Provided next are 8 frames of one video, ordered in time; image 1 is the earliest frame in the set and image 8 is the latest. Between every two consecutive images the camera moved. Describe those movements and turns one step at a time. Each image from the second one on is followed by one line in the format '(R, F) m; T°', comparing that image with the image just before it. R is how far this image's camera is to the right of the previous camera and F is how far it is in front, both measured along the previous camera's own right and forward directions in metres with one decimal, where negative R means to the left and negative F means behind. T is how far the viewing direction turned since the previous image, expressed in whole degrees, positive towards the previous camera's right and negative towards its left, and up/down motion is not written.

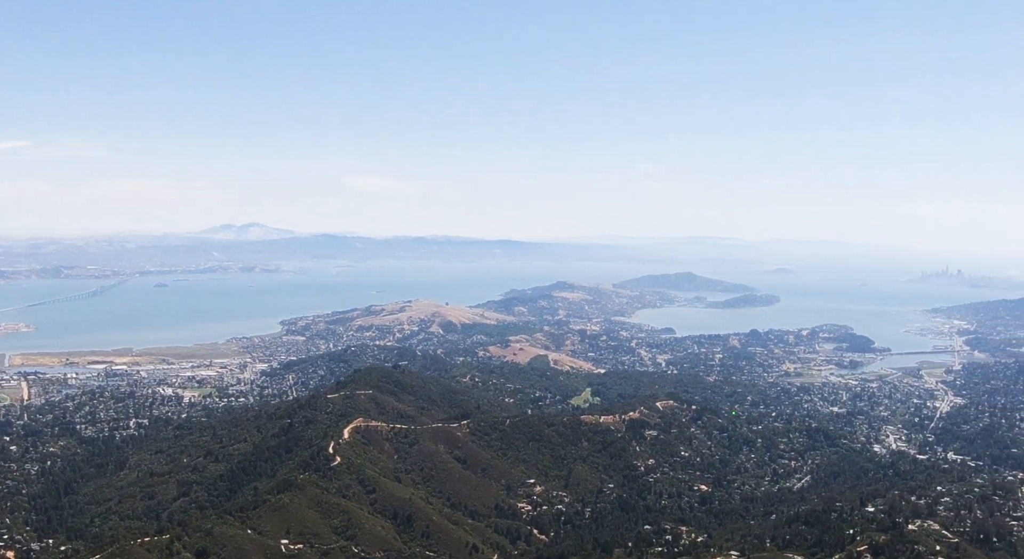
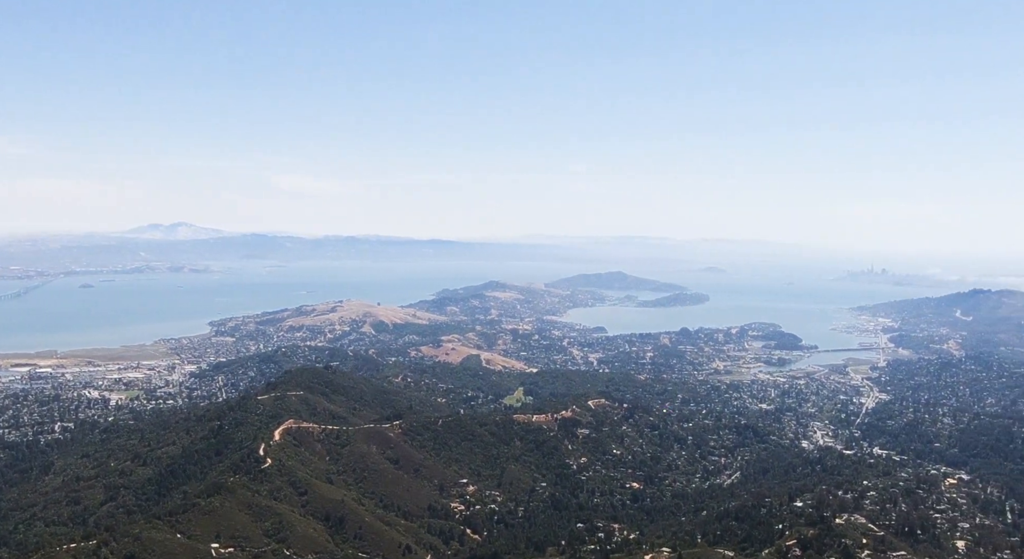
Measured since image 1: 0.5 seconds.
(-0.2, +1.0) m; +4°
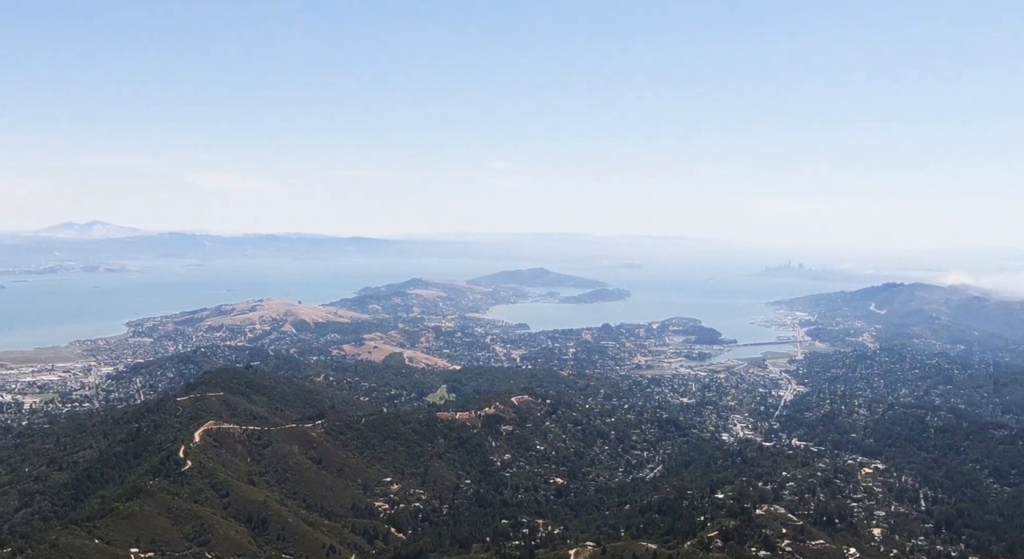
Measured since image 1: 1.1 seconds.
(-0.1, +1.4) m; +5°
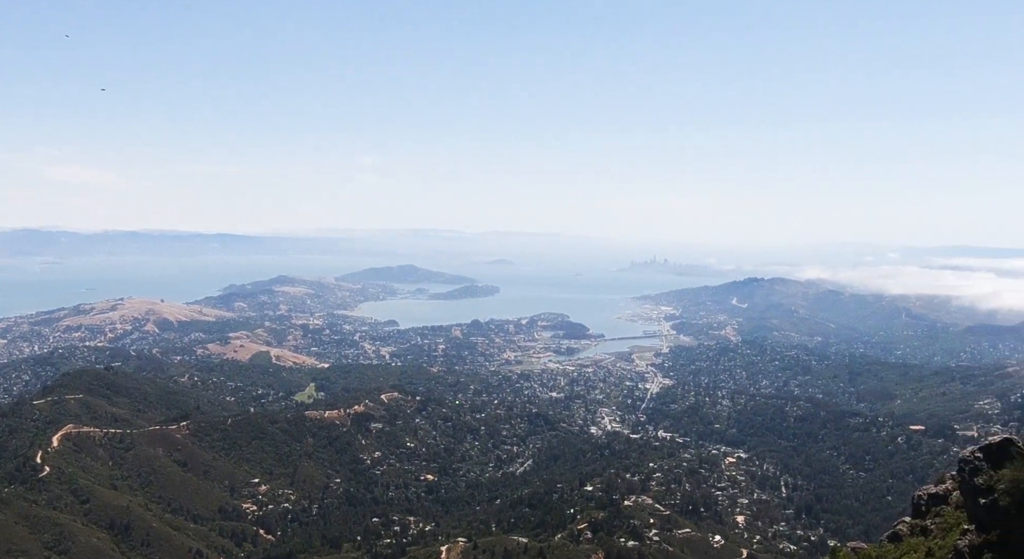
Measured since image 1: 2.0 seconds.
(-0.1, +1.5) m; +8°
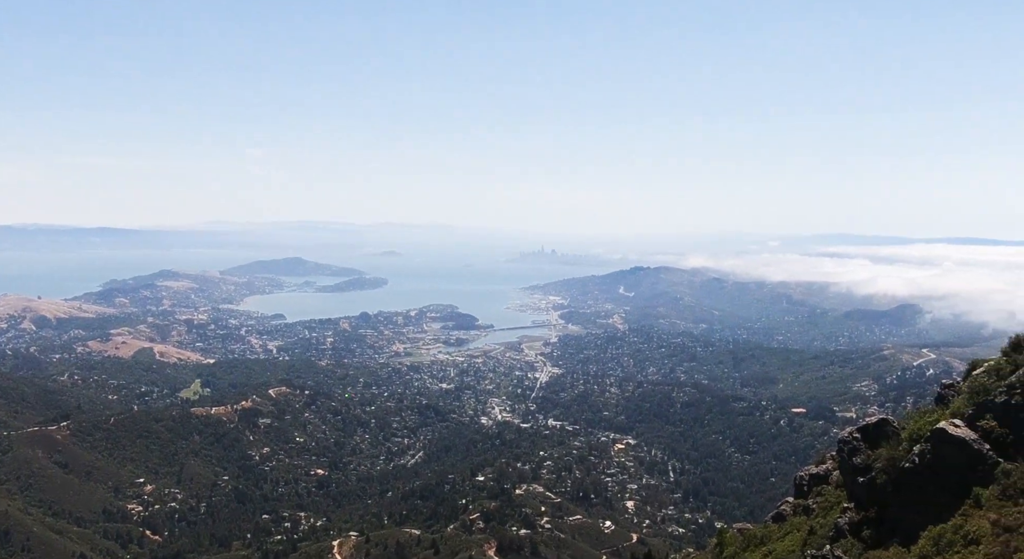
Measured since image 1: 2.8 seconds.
(0.0, +0.9) m; +7°
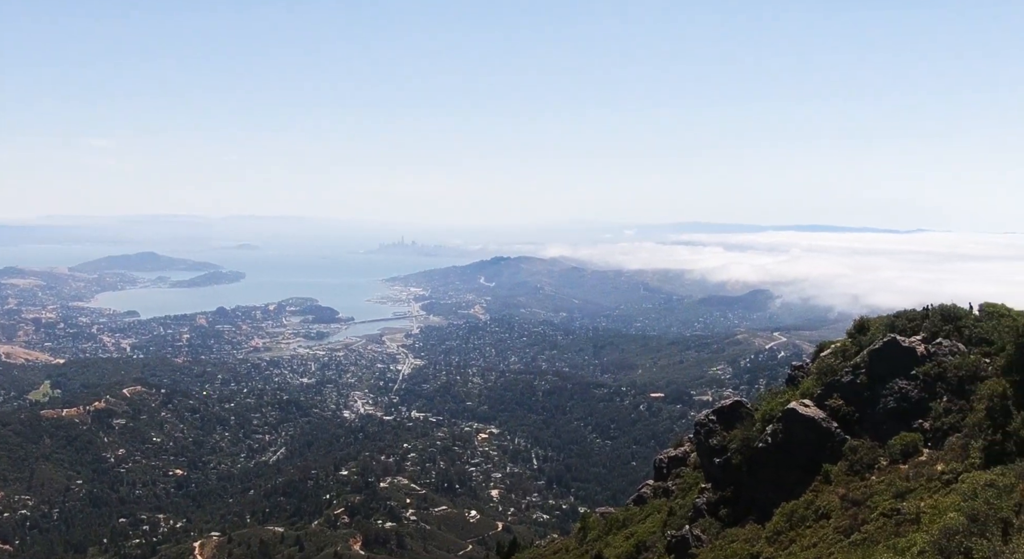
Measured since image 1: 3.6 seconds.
(0.0, +0.7) m; +8°
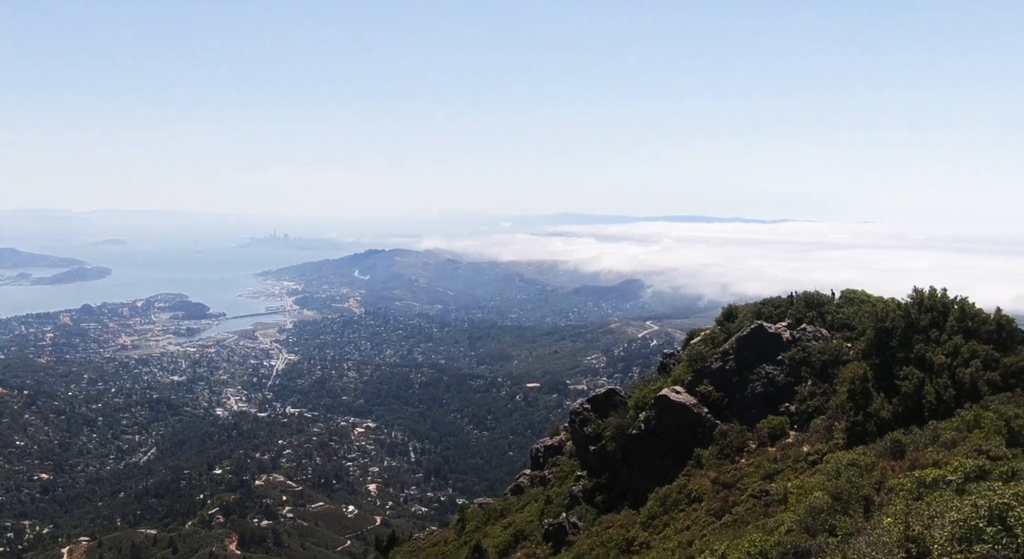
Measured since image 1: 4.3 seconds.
(0.0, +0.4) m; +8°
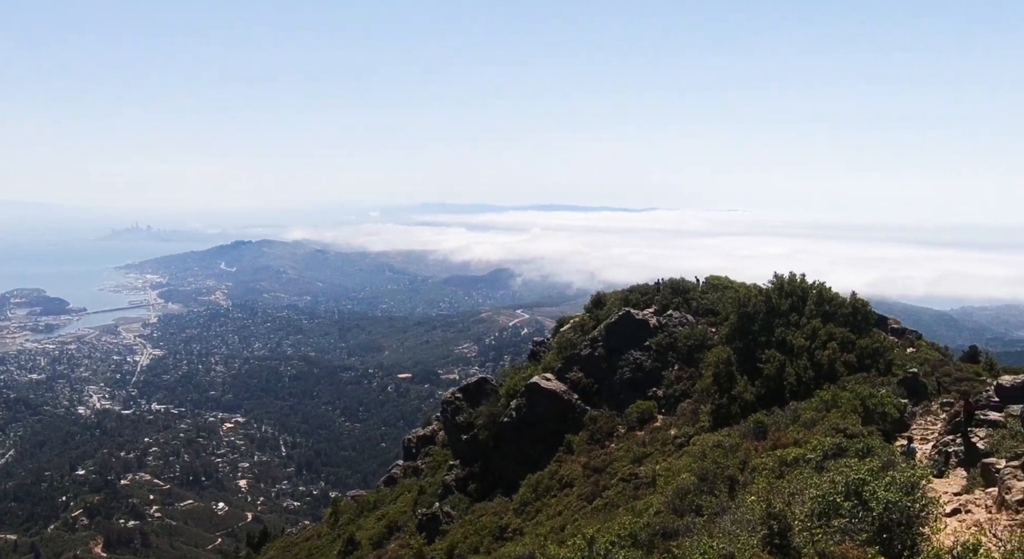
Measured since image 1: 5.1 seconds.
(0.0, +0.3) m; +8°
